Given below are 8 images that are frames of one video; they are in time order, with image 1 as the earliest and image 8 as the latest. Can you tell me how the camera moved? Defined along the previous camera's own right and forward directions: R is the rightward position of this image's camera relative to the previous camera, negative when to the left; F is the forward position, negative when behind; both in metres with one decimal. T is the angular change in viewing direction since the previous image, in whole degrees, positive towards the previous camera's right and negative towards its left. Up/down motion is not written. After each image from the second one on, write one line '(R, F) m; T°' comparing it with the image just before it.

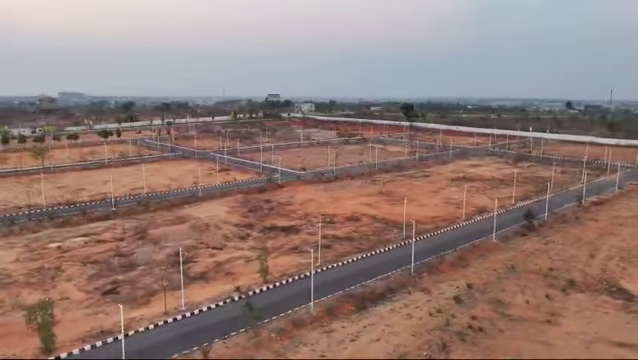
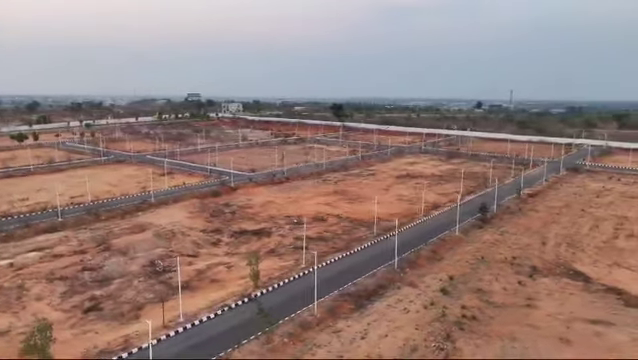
(-2.1, +0.1) m; +10°
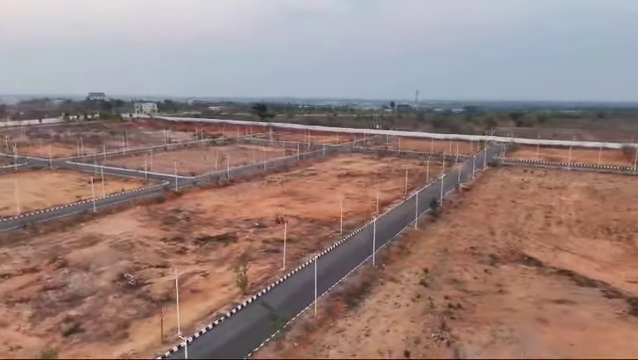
(-2.2, +0.1) m; +11°
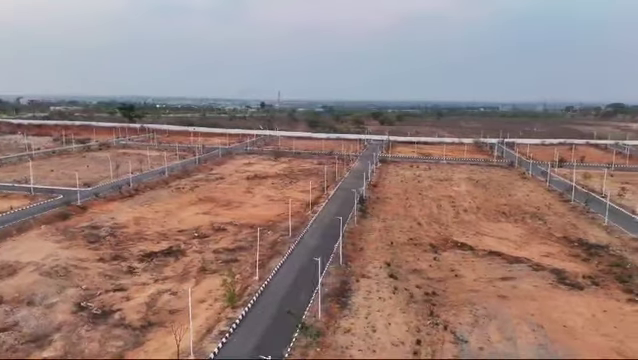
(-3.6, +0.4) m; +17°
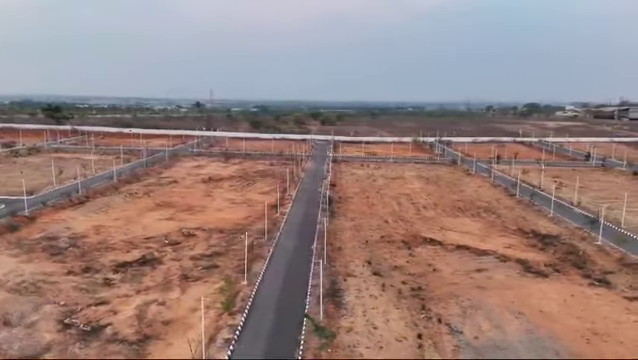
(-1.8, 0.0) m; +8°
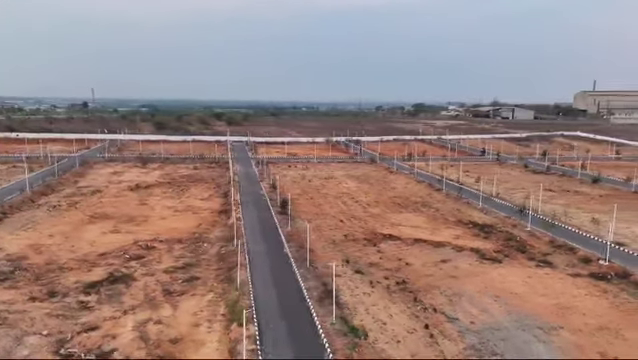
(-3.1, +0.1) m; +13°
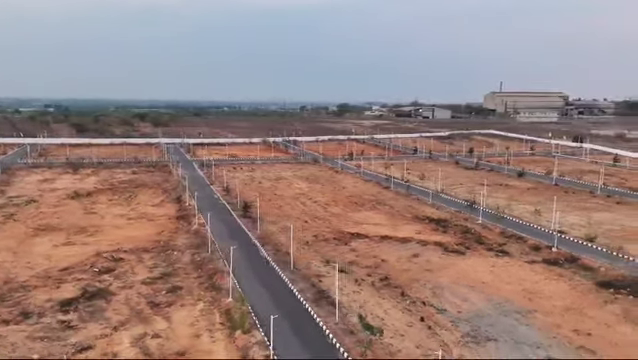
(-2.1, 0.0) m; +9°
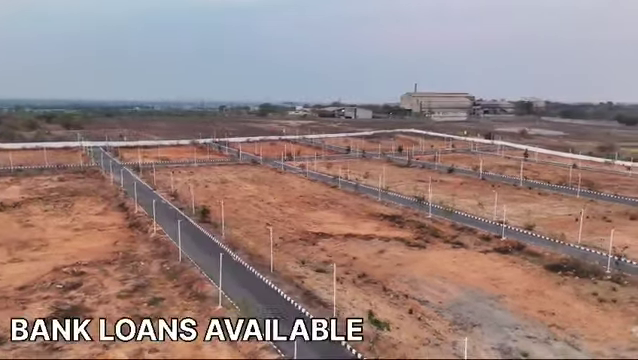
(-2.1, -0.1) m; +10°
